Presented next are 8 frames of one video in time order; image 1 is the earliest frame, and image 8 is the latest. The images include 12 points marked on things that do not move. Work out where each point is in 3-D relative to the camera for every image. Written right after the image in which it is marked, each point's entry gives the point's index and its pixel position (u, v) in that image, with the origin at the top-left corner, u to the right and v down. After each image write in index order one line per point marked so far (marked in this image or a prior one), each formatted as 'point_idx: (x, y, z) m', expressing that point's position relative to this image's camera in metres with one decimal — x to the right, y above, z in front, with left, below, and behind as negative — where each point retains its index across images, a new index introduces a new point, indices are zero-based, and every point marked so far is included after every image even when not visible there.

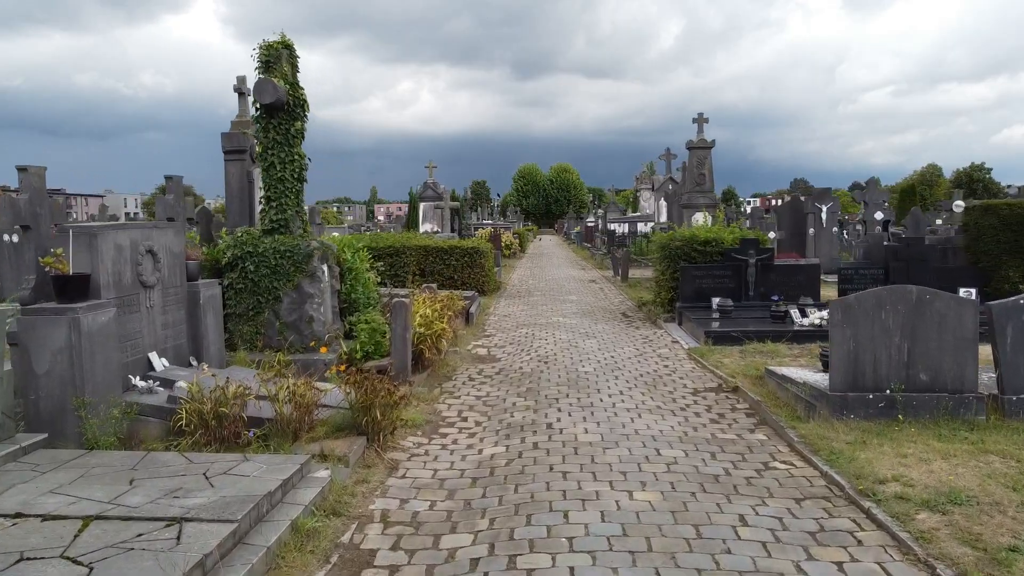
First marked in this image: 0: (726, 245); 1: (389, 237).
0: (+2.5, +0.5, +9.9) m
1: (-2.1, +0.8, +14.5) m
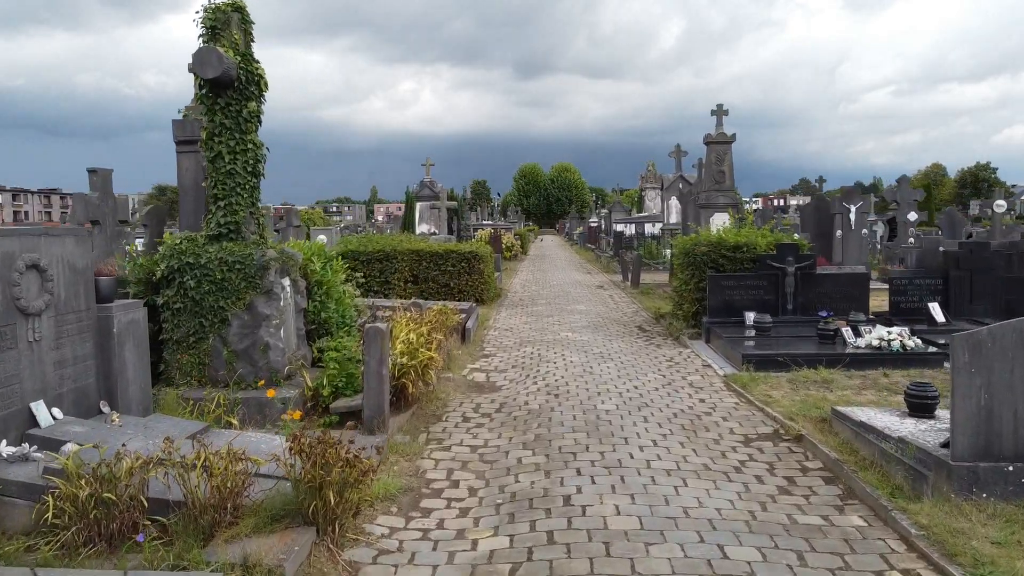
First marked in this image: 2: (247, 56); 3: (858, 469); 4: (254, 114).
0: (+2.6, +0.4, +8.6) m
1: (-2.1, +0.7, +13.3) m
2: (-1.7, +1.5, +5.3) m
3: (+1.6, -0.9, +4.0) m
4: (-1.6, +1.1, +5.3) m
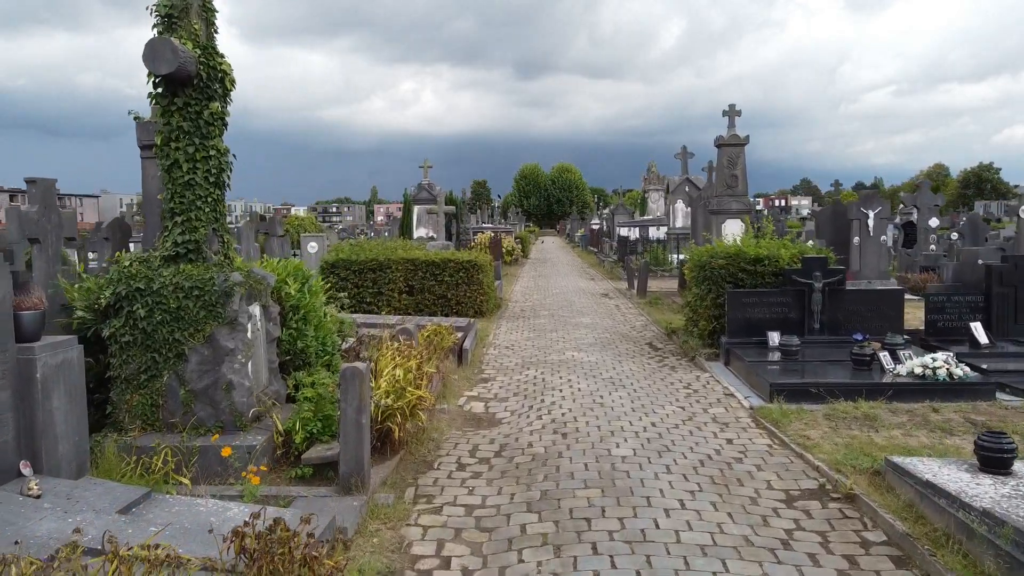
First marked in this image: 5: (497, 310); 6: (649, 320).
0: (+2.6, +0.2, +7.9) m
1: (-2.1, +0.6, +12.6) m
2: (-1.7, +1.3, +4.6) m
3: (+1.7, -1.0, +3.3) m
4: (-1.6, +0.9, +4.6) m
5: (-0.2, -0.3, +12.6) m
6: (+1.8, -0.4, +11.1) m
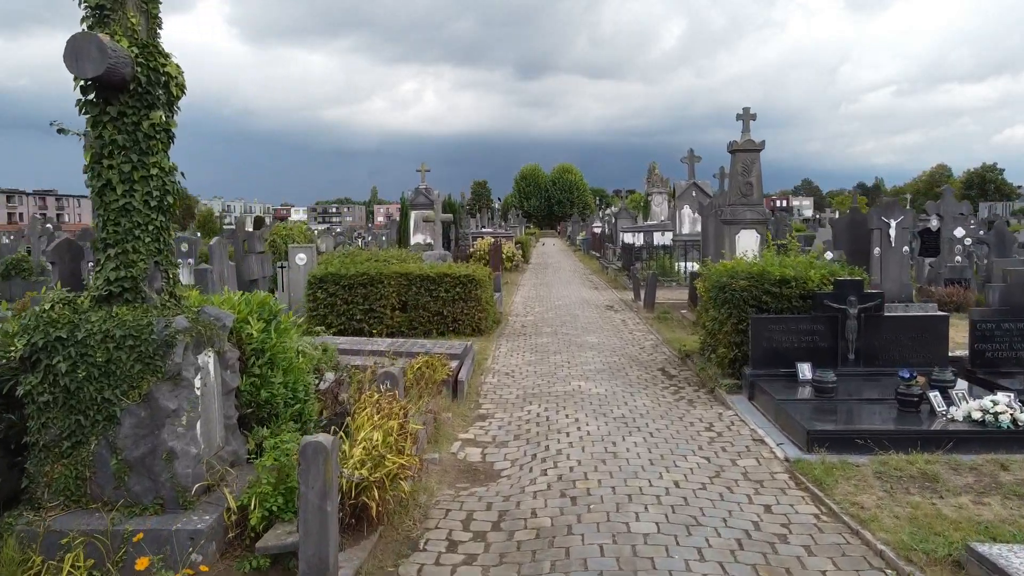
0: (+2.6, 0.0, +7.2) m
1: (-2.1, +0.3, +11.8) m
2: (-1.7, +1.1, +3.8) m
3: (+1.7, -1.2, +2.5) m
4: (-1.6, +0.7, +3.9) m
5: (-0.2, -0.6, +11.8) m
6: (+1.8, -0.6, +10.4) m
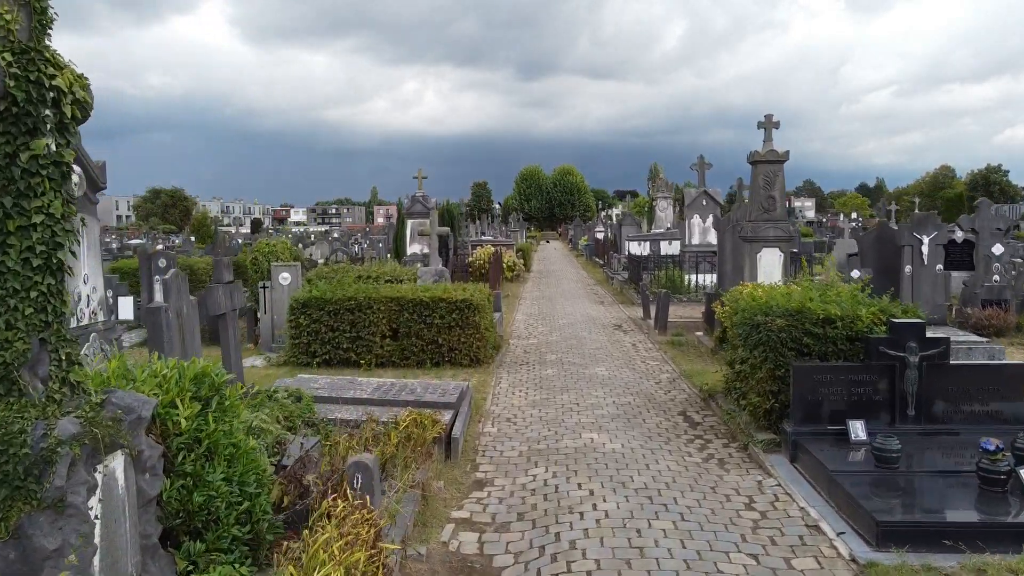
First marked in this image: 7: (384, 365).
0: (+2.6, -0.3, +6.2) m
1: (-2.1, 0.0, +10.9) m
2: (-1.6, +0.8, +2.8) m
3: (+1.7, -1.5, +1.6) m
4: (-1.6, +0.4, +2.9) m
5: (-0.2, -0.9, +10.8) m
6: (+1.8, -0.9, +9.4) m
7: (-1.5, -0.9, +10.0) m
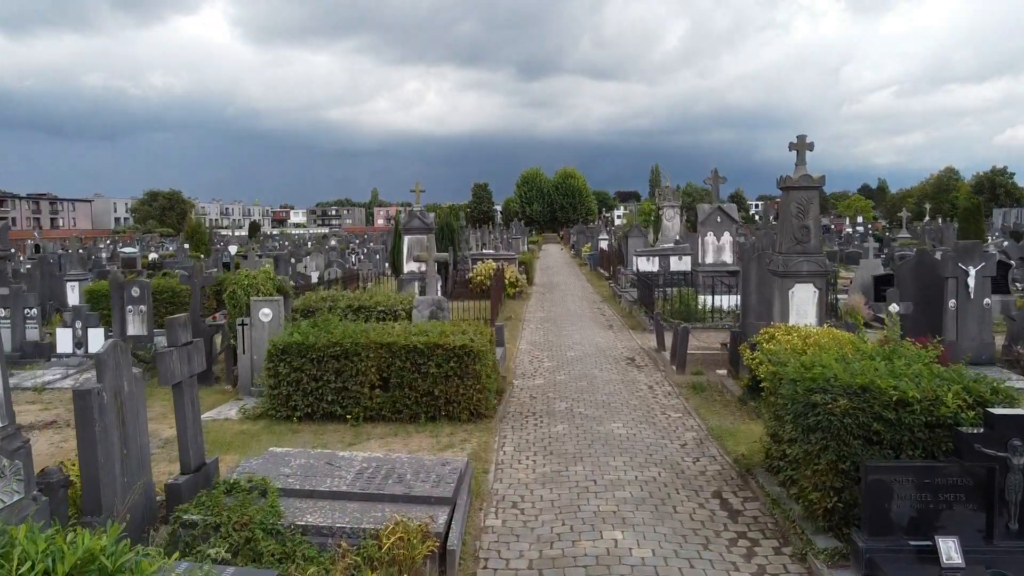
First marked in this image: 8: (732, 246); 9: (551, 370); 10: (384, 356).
0: (+2.6, -0.8, +5.1) m
1: (-2.0, -0.4, +9.8) m
2: (-1.6, +0.3, +1.7) m
3: (+1.7, -2.0, +0.4) m
4: (-1.6, 0.0, +1.8) m
5: (-0.1, -1.3, +9.7) m
6: (+1.9, -1.4, +8.3) m
7: (-1.5, -1.4, +8.9) m
8: (+4.8, +0.9, +18.5) m
9: (+0.6, -1.2, +12.1) m
10: (-1.3, -0.7, +8.7) m
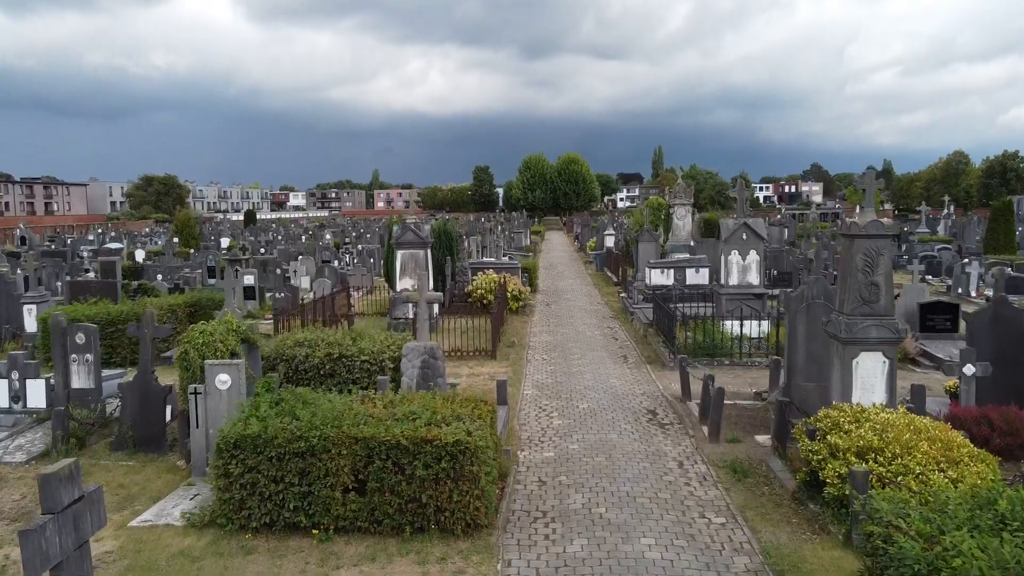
0: (+2.7, -1.5, +3.4) m
1: (-2.0, -1.1, +8.1) m
2: (-1.6, -0.5, 0.0) m
3: (+1.7, -2.9, -1.2) m
4: (-1.5, -0.9, +0.1) m
5: (-0.1, -2.0, +8.0) m
6: (+1.9, -2.1, +6.6) m
7: (-1.4, -2.1, +7.2) m
8: (+4.9, +0.5, +16.7) m
9: (+0.6, -1.8, +10.4) m
10: (-1.3, -1.4, +7.0) m
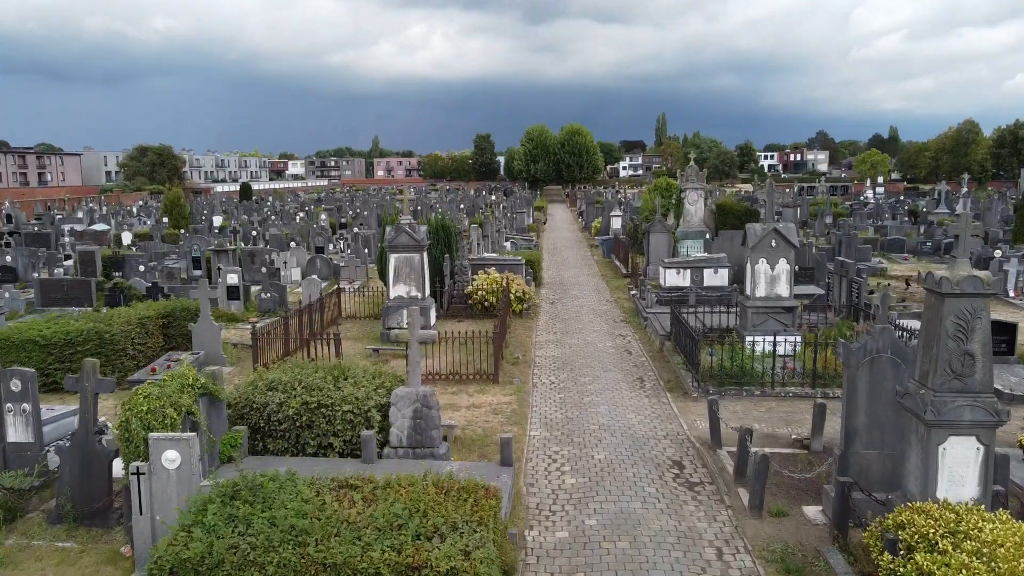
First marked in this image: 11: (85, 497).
0: (+2.7, -2.3, +1.9) m
1: (-1.9, -1.6, +6.6) m
2: (-1.5, -1.4, -1.5) m
3: (+1.8, -3.8, -2.7) m
4: (-1.5, -1.8, -1.4) m
5: (0.0, -2.5, +6.6) m
6: (+2.0, -2.7, +5.1) m
7: (-1.4, -2.7, +5.7) m
8: (+5.0, +0.3, +15.1) m
9: (+0.7, -2.3, +8.9) m
10: (-1.2, -2.0, +5.5) m
11: (-4.3, -2.1, +8.5) m
